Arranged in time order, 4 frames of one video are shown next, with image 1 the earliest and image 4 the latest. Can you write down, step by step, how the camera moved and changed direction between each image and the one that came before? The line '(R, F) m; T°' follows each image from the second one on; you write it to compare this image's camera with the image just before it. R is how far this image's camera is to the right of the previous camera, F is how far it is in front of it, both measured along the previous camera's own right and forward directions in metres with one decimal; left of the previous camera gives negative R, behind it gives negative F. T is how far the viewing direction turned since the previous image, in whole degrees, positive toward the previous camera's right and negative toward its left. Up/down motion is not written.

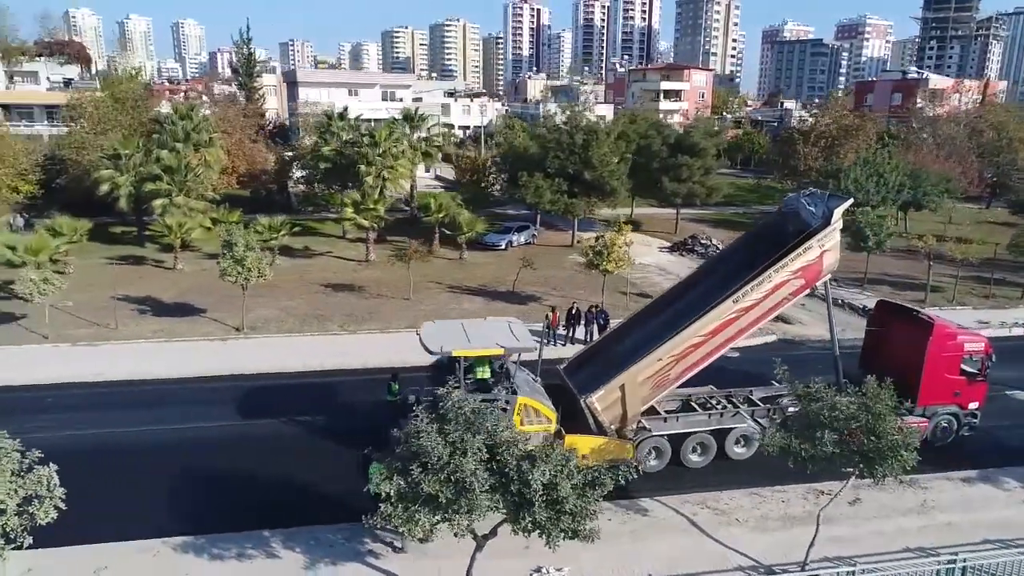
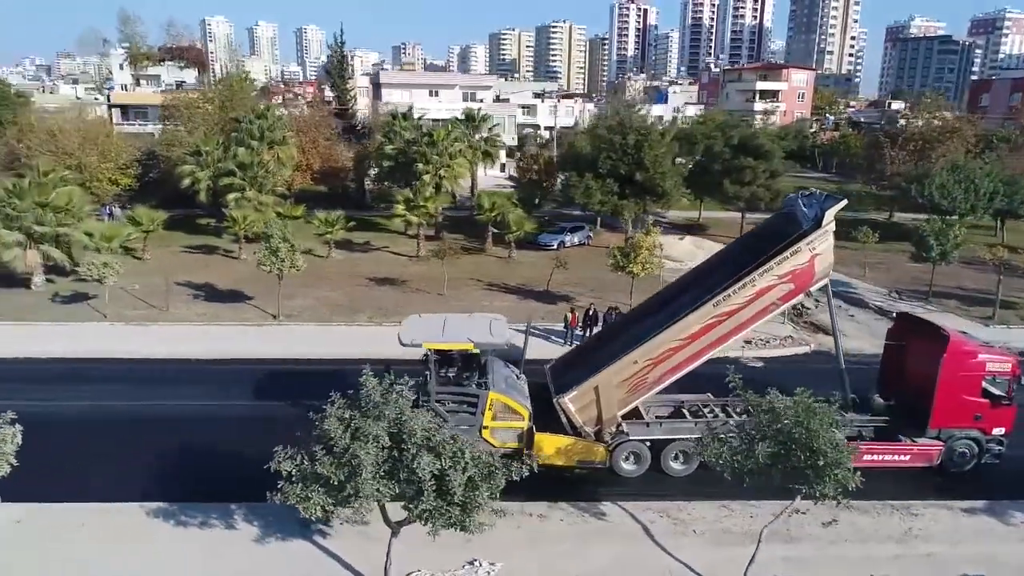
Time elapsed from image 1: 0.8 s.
(+2.2, +0.1) m; -8°
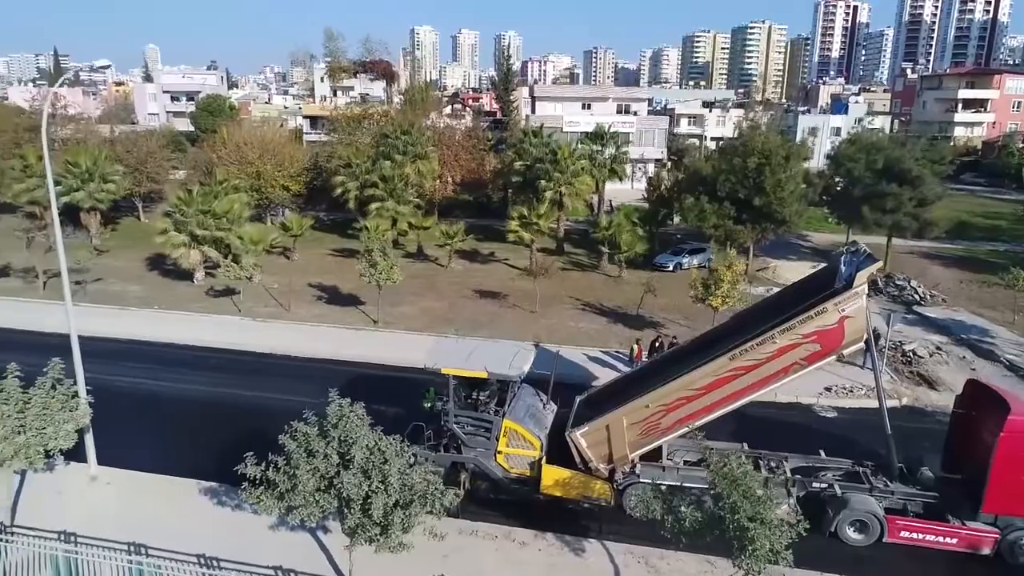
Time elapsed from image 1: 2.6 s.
(+2.9, -0.2) m; -14°
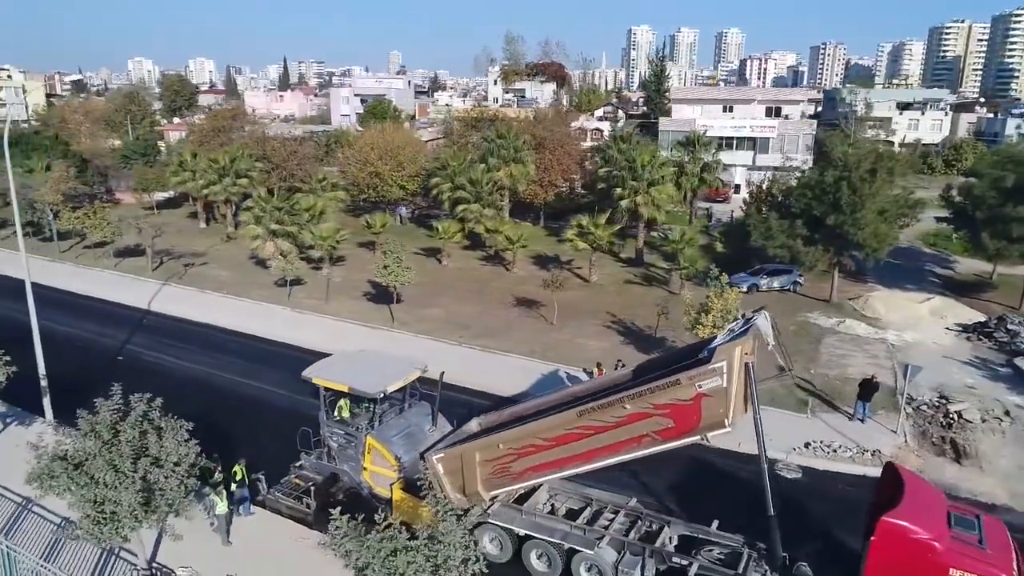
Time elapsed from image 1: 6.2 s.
(+5.9, +1.4) m; -17°
